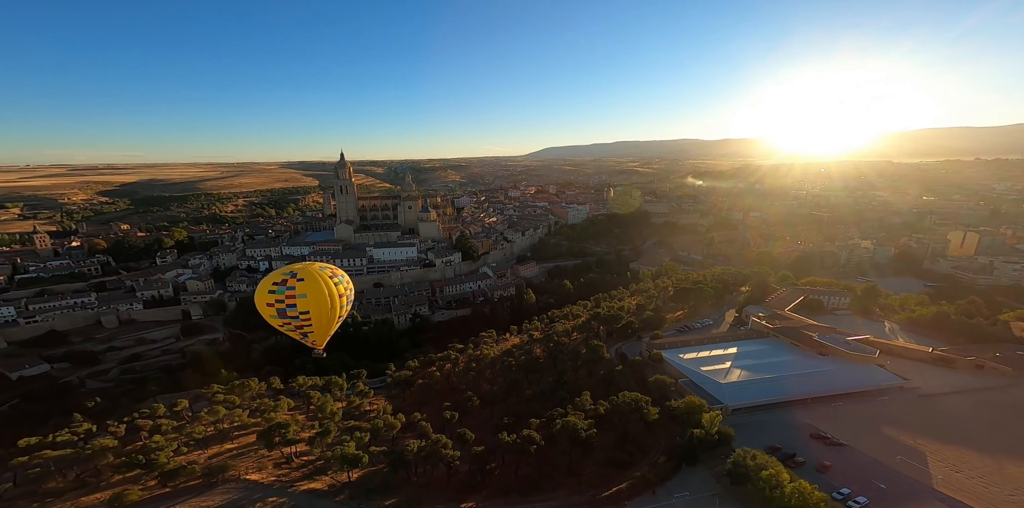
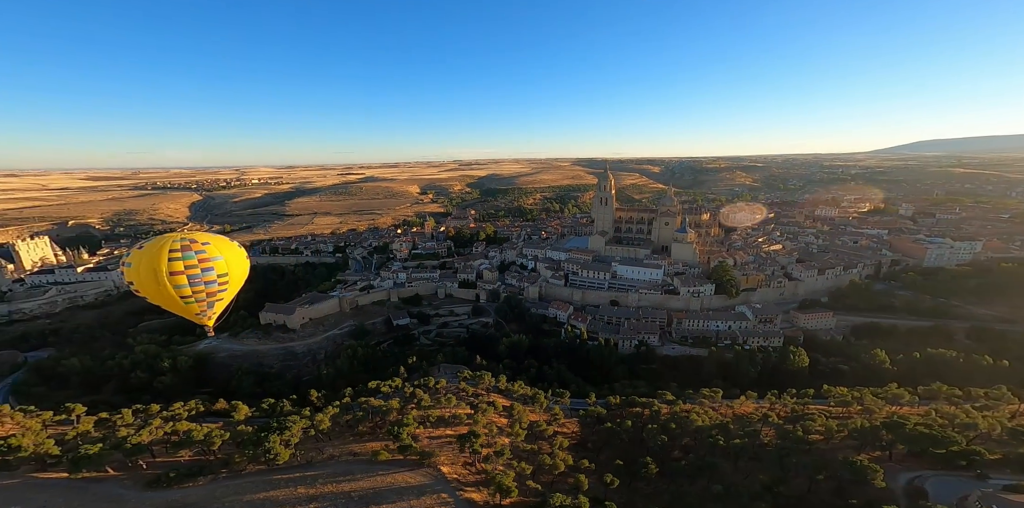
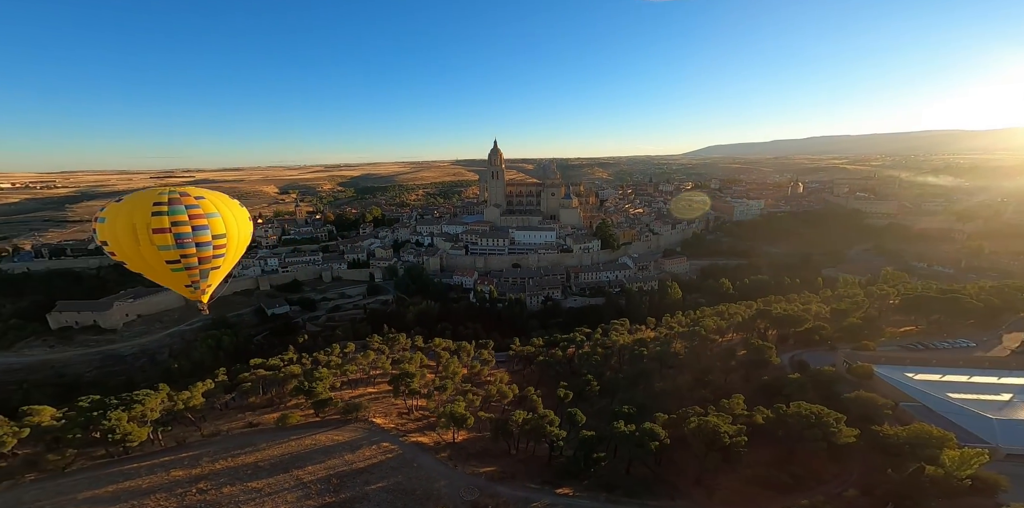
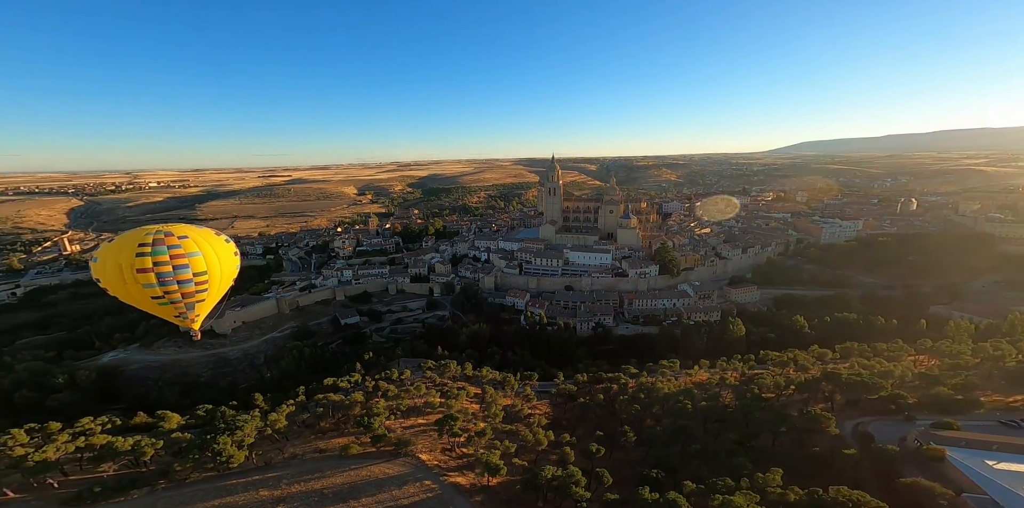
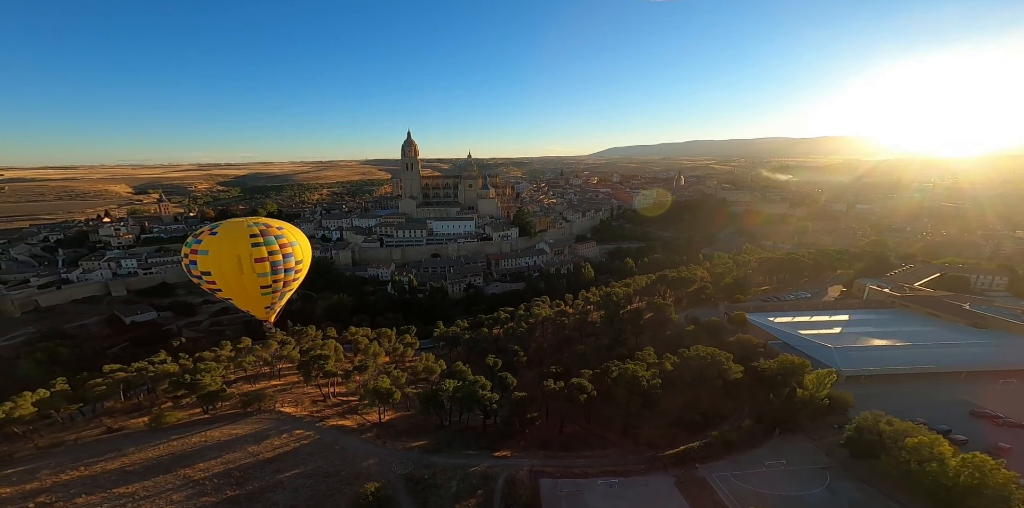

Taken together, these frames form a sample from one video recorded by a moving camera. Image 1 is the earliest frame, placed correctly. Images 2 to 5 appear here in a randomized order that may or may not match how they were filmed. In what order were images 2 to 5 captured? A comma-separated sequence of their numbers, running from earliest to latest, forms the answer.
5, 3, 4, 2
